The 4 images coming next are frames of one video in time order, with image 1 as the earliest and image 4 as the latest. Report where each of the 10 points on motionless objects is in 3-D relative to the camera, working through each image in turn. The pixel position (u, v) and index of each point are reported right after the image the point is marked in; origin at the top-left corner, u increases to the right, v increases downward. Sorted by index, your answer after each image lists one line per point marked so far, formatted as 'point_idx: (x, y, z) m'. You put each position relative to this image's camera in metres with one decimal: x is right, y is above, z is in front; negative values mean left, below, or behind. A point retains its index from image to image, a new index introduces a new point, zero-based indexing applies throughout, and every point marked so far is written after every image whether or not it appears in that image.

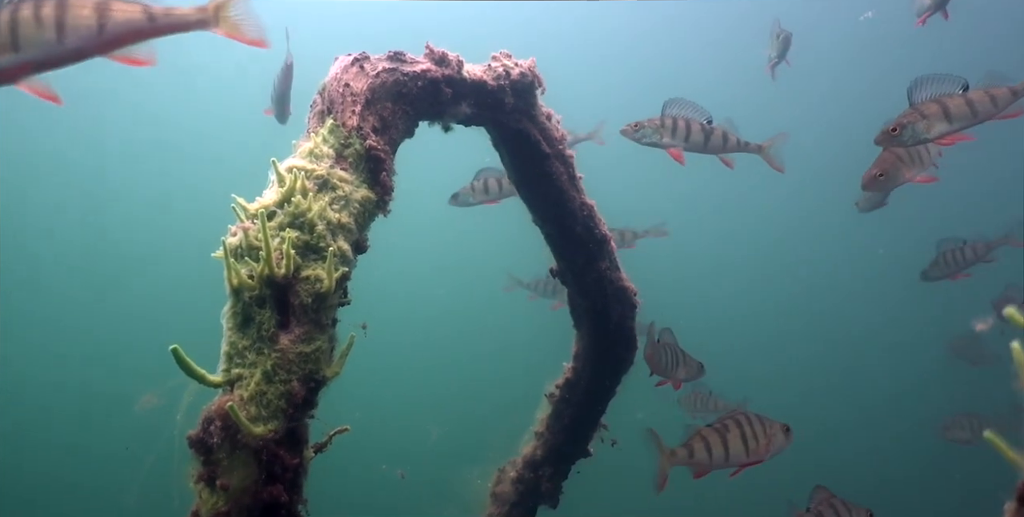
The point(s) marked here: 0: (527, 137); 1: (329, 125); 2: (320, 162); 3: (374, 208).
0: (+0.1, +1.3, +7.8) m
1: (-1.6, +1.2, +6.5) m
2: (-1.6, +0.8, +6.3) m
3: (-1.2, +0.4, +6.4) m
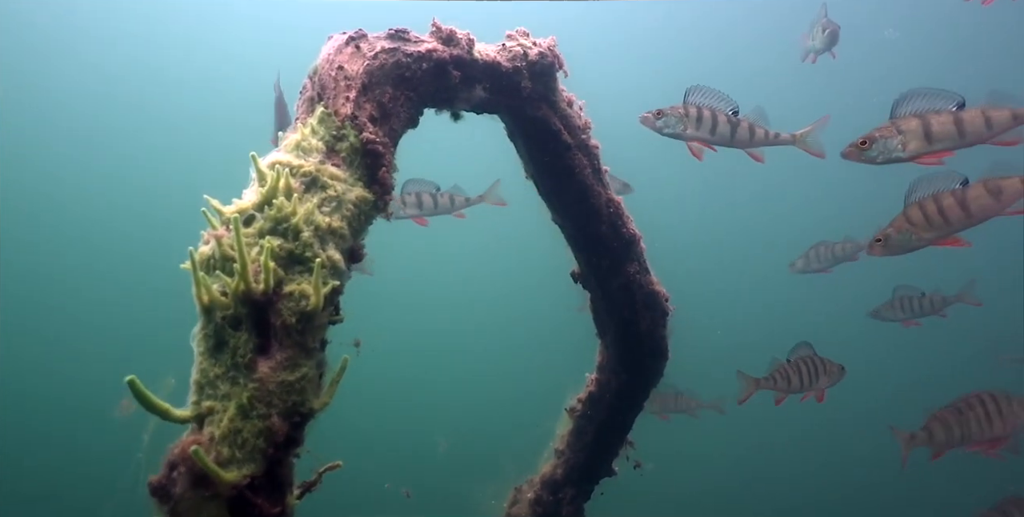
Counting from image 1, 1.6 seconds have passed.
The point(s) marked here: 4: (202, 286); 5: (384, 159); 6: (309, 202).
0: (+0.3, +1.2, +6.9) m
1: (-1.5, +1.1, +5.6) m
2: (-1.5, +0.7, +5.4) m
3: (-1.1, +0.4, +5.6) m
4: (-2.0, -0.2, +4.7) m
5: (-1.0, +0.8, +5.7) m
6: (-1.4, +0.4, +5.2) m
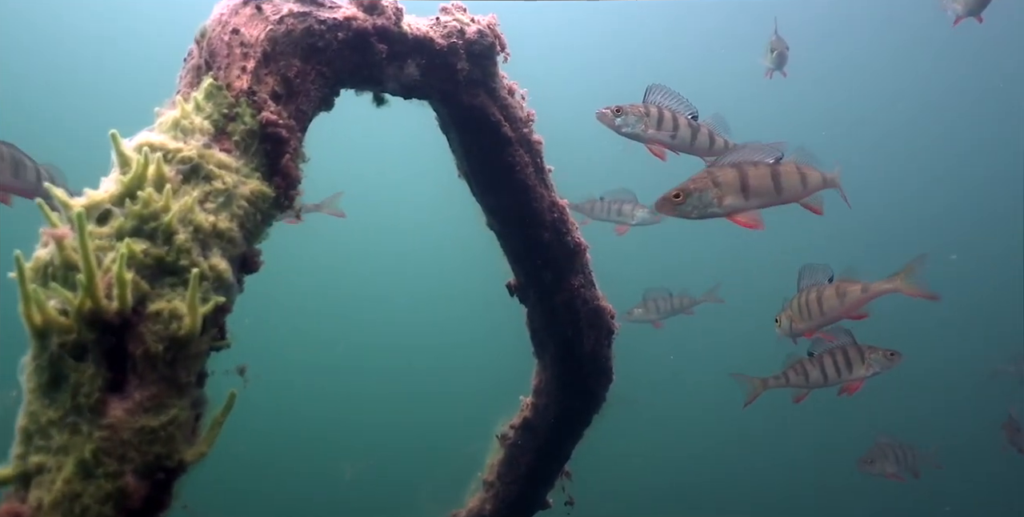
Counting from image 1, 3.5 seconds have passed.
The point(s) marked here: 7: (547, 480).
0: (-0.2, +1.1, +5.9) m
1: (-1.9, +1.0, +4.5) m
2: (-1.9, +0.7, +4.3) m
3: (-1.5, +0.3, +4.5) m
4: (-2.3, -0.2, +3.5) m
5: (-1.4, +0.7, +4.6) m
6: (-1.8, +0.3, +4.1) m
7: (+0.4, -2.2, +7.6) m
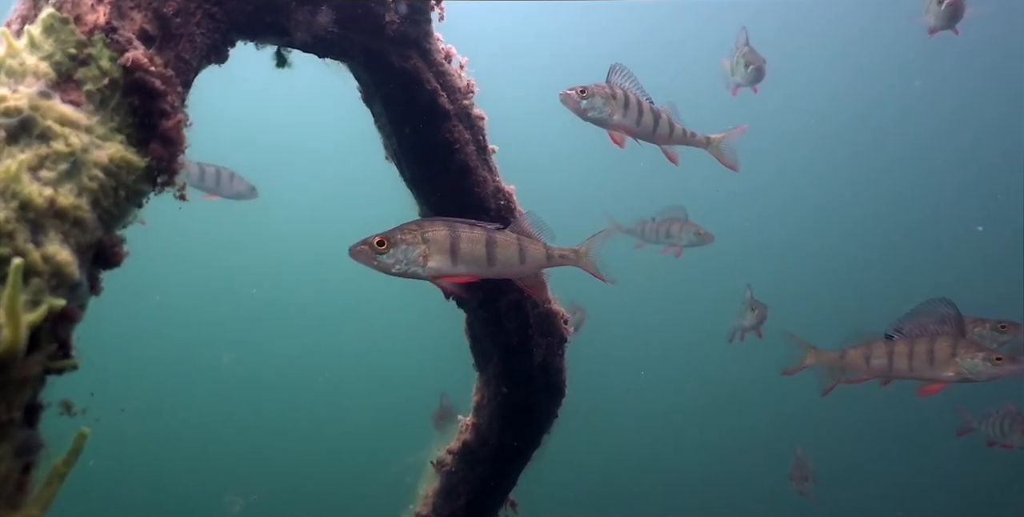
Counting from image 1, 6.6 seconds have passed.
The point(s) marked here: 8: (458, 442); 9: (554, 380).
0: (-0.6, +1.2, +5.0) m
1: (-2.1, +1.1, +3.4) m
2: (-2.1, +0.7, +3.2) m
3: (-1.7, +0.4, +3.4) m
4: (-2.4, -0.2, +2.3) m
5: (-1.7, +0.7, +3.5) m
6: (-2.0, +0.4, +2.9) m
7: (-0.2, -2.2, +6.6) m
8: (-0.4, -1.6, +6.4) m
9: (+0.4, -1.0, +6.2) m
